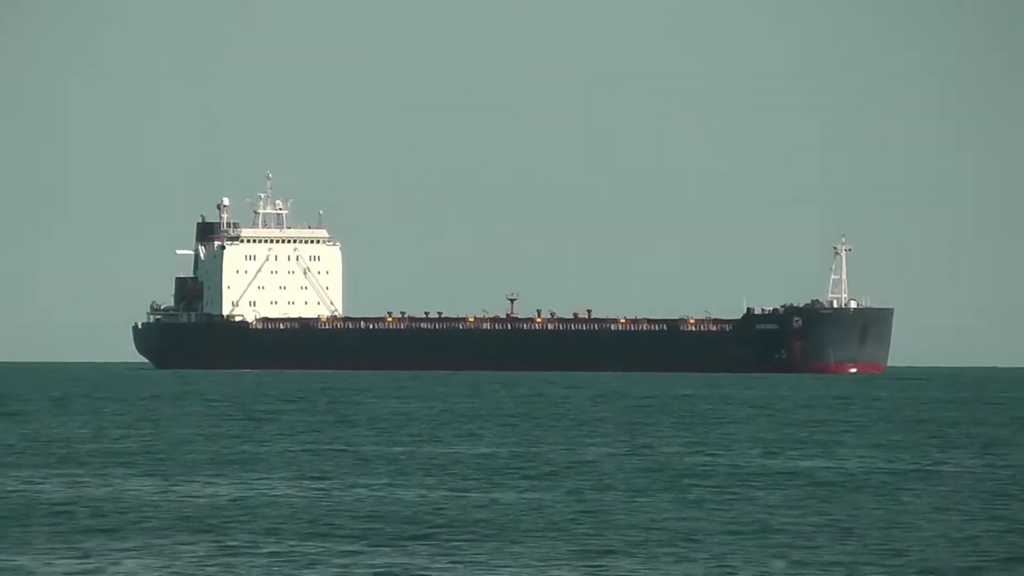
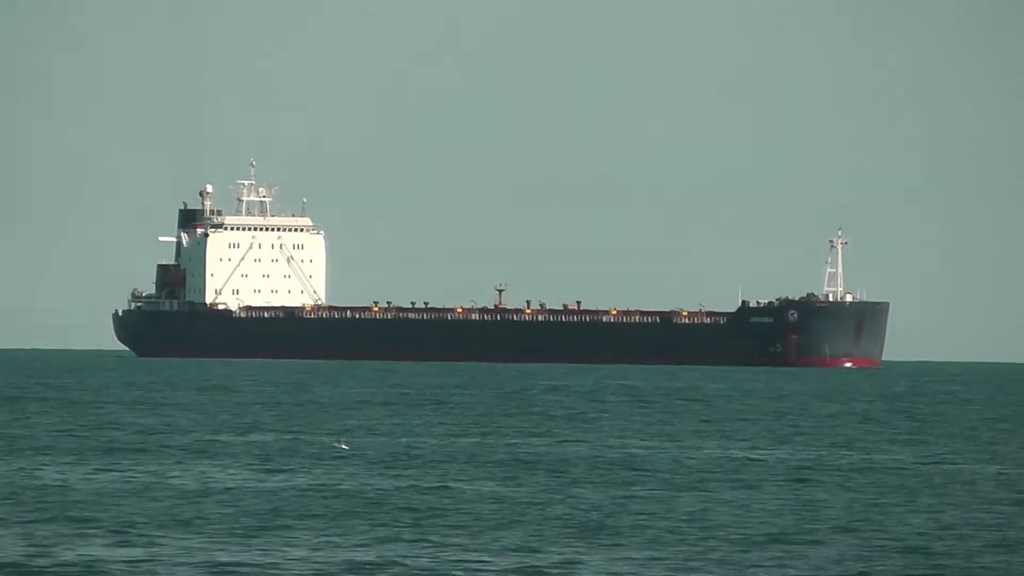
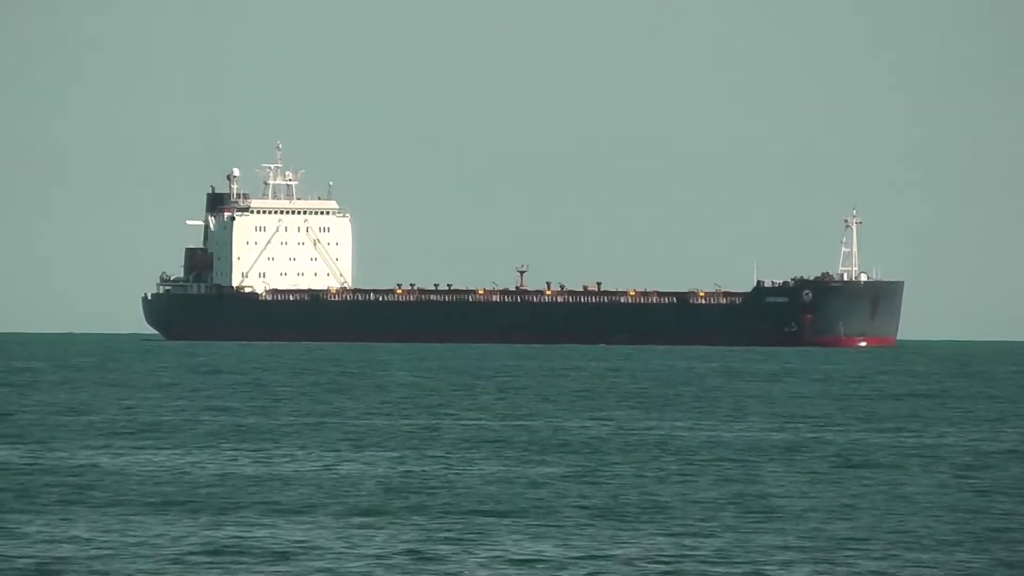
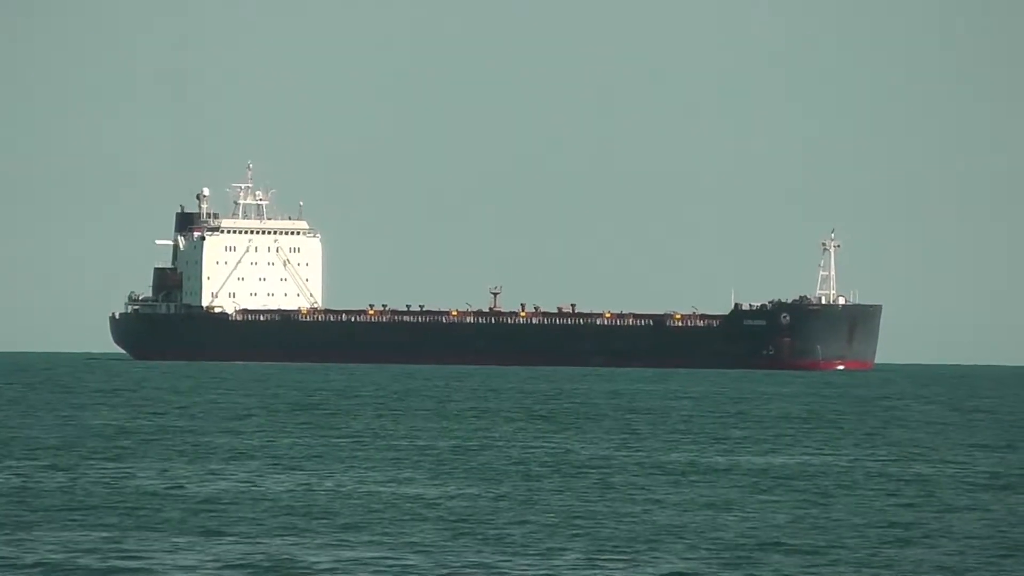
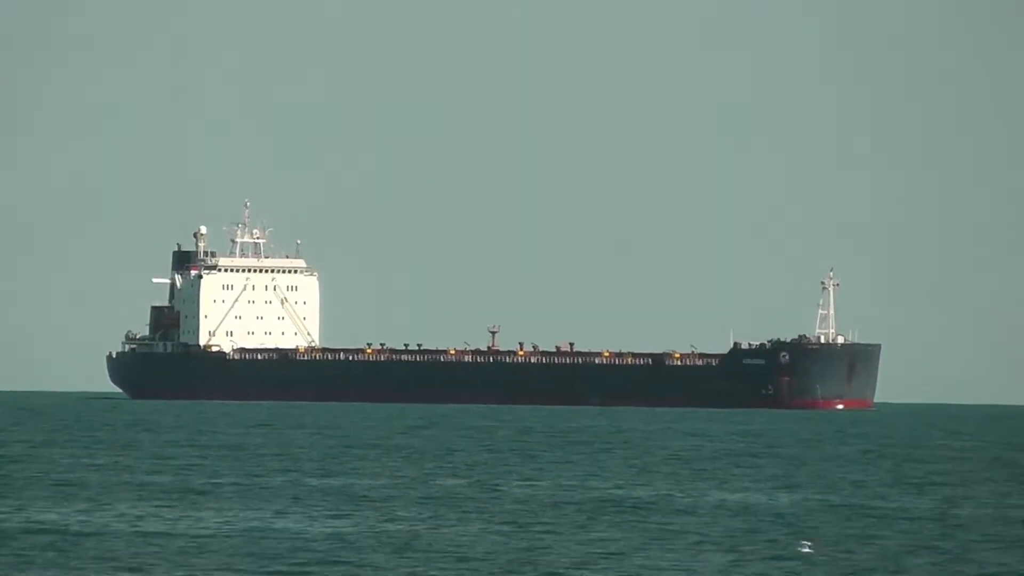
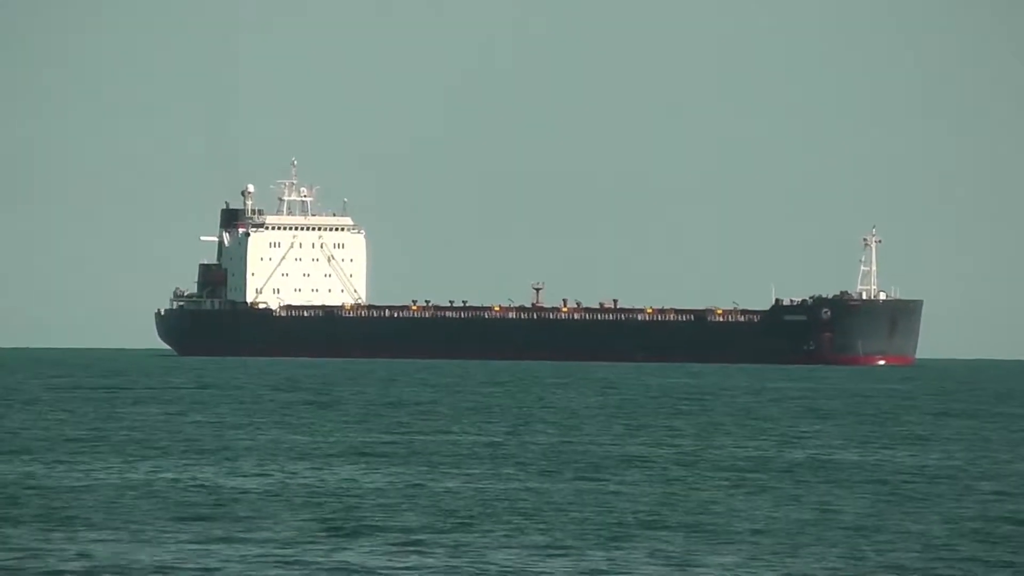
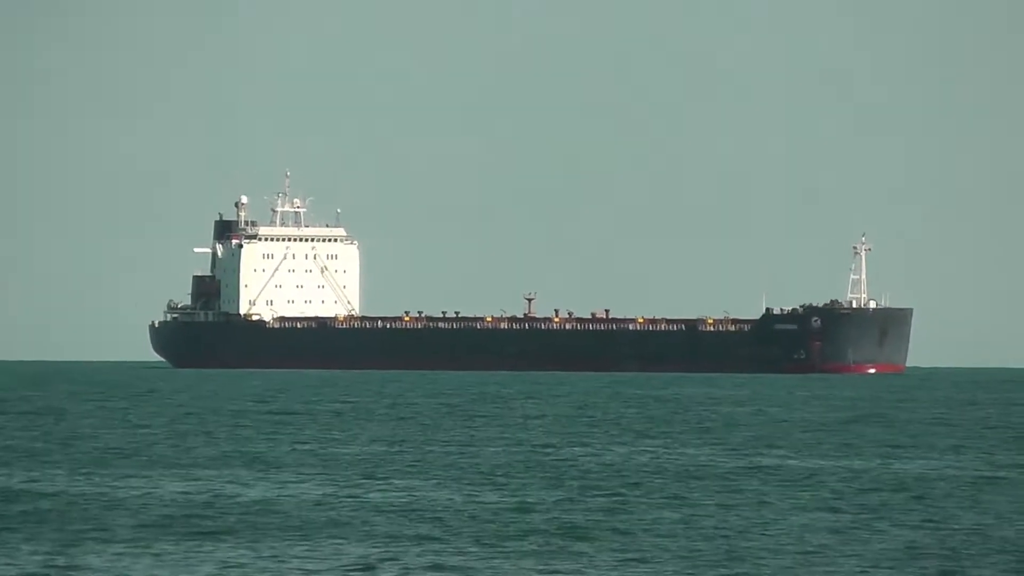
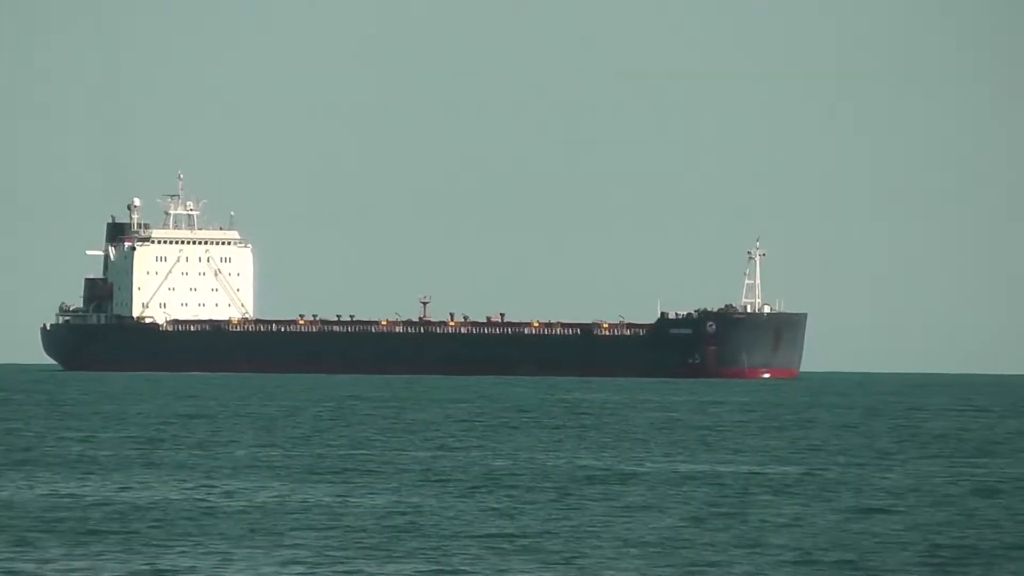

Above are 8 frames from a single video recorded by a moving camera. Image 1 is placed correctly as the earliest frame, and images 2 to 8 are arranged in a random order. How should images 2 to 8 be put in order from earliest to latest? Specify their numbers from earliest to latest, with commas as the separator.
3, 7, 8, 6, 4, 5, 2
